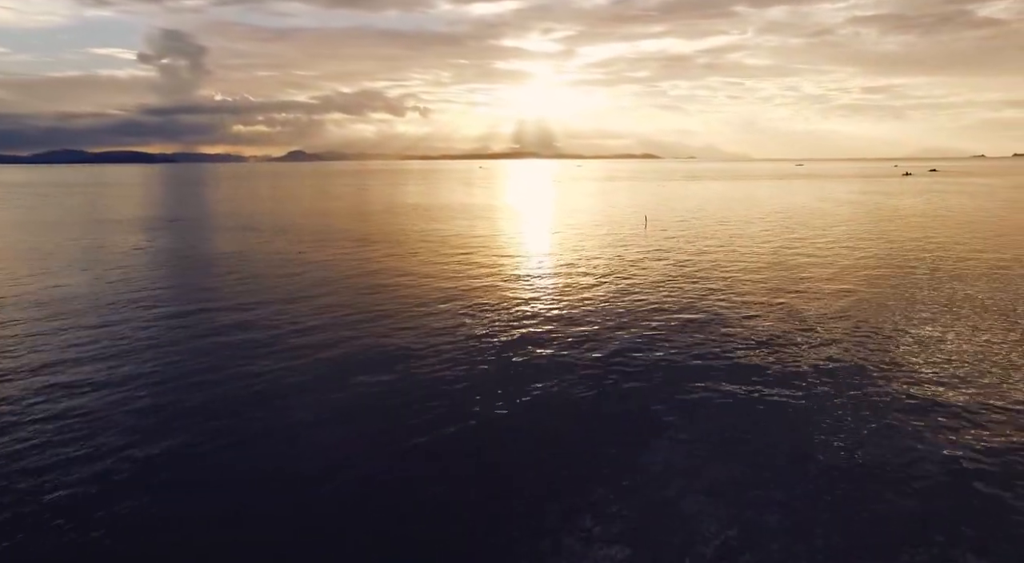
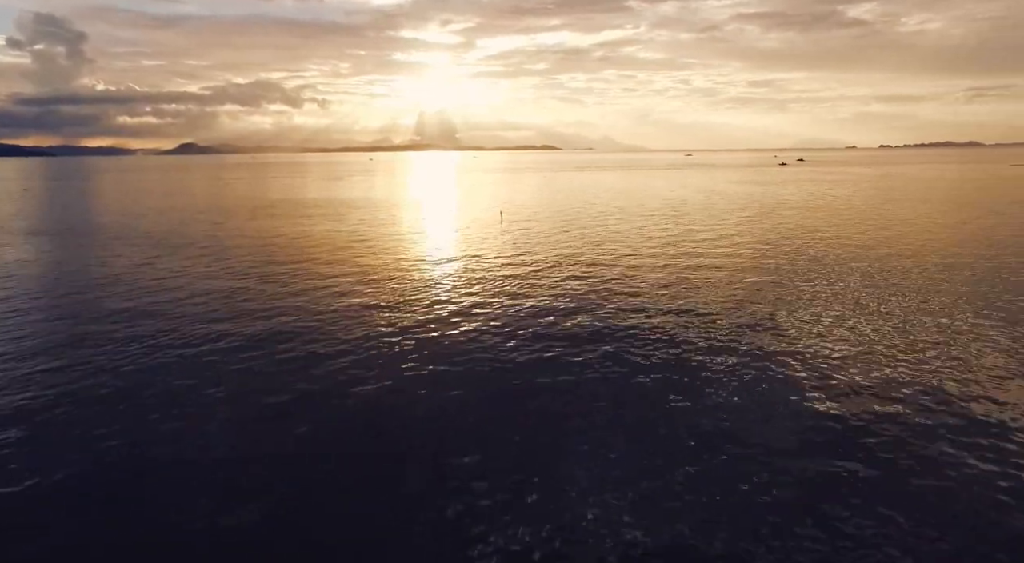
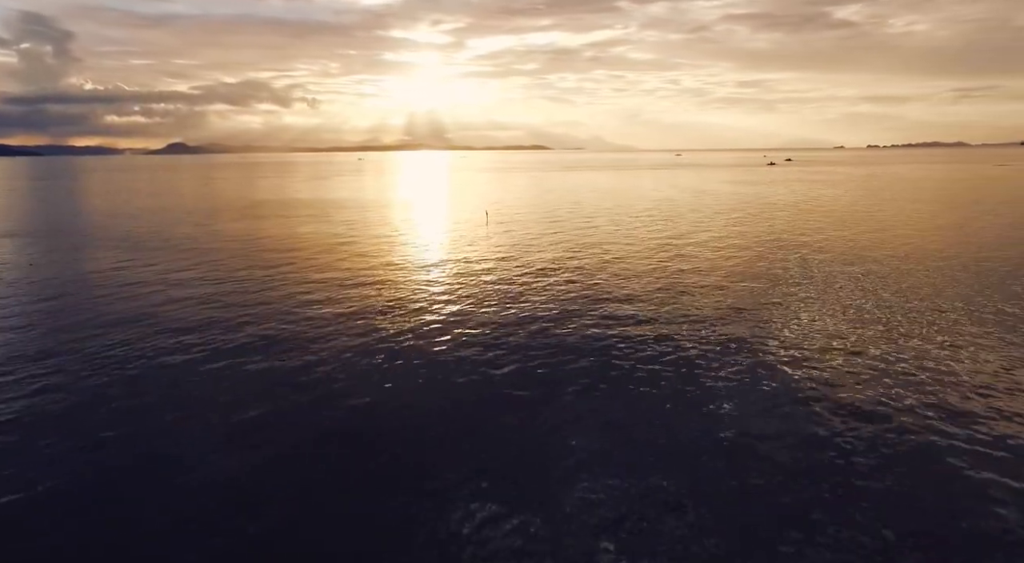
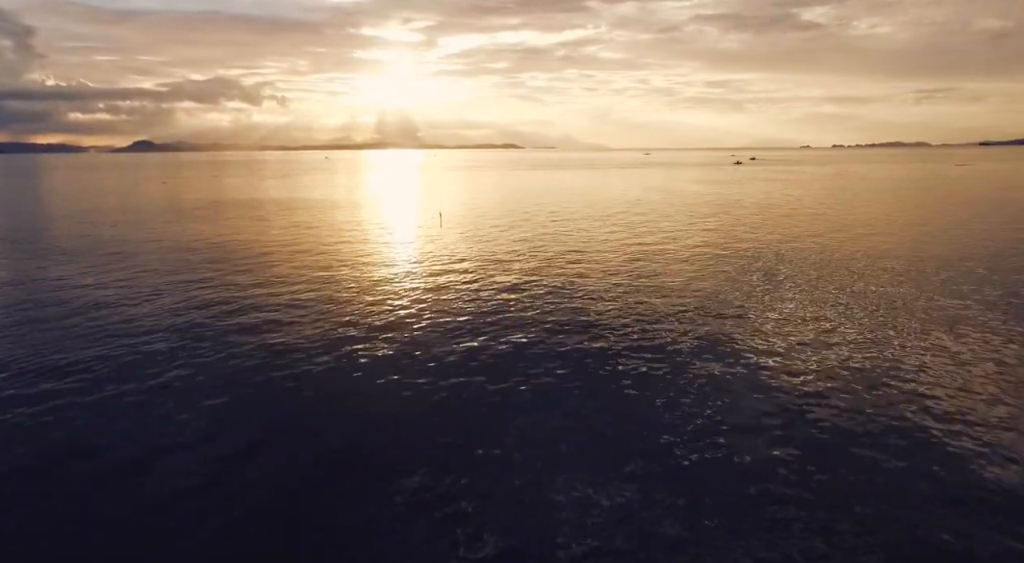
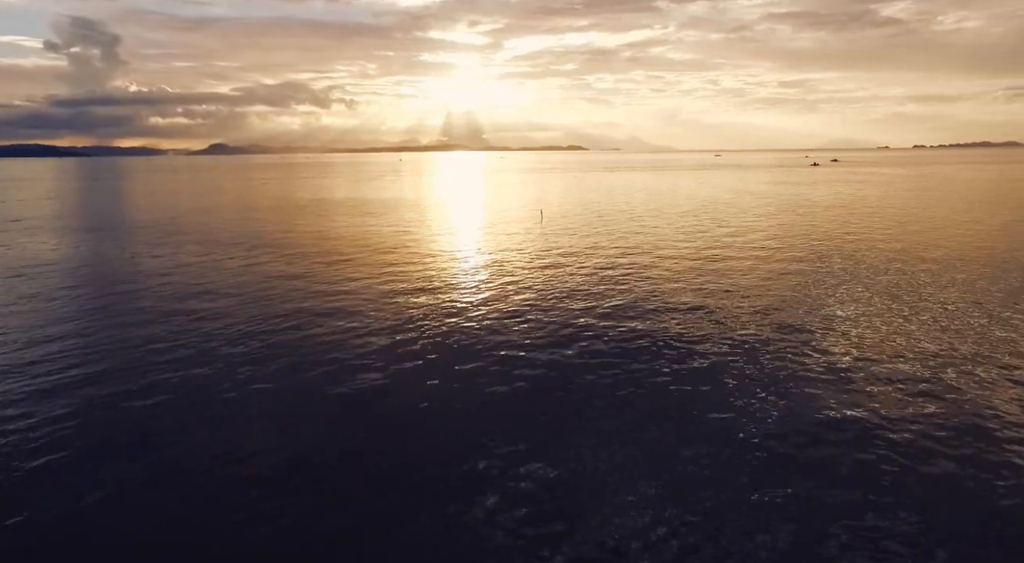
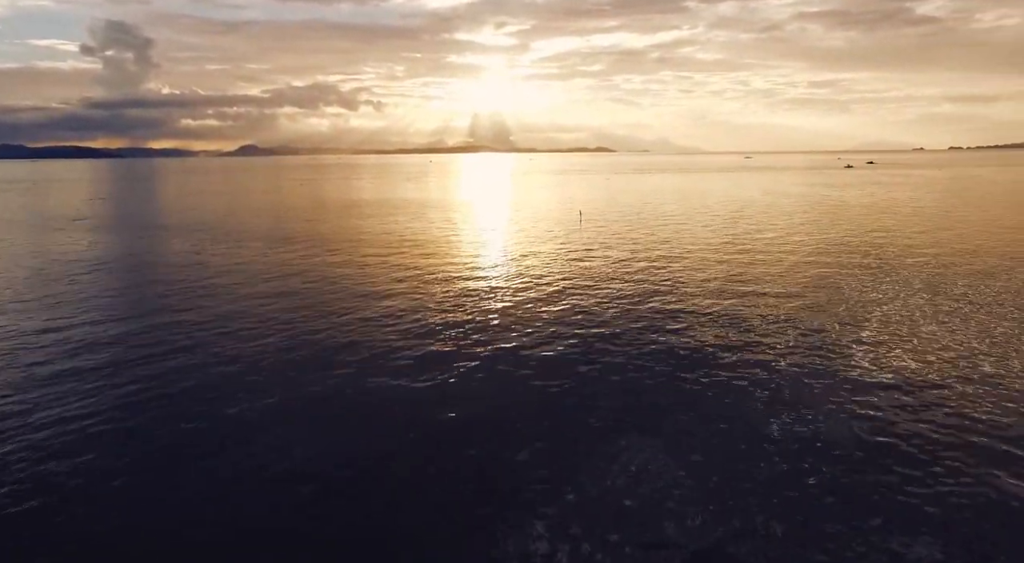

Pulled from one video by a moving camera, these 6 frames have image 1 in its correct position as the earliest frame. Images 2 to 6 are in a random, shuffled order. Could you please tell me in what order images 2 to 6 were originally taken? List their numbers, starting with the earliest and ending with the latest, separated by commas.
6, 5, 2, 3, 4
